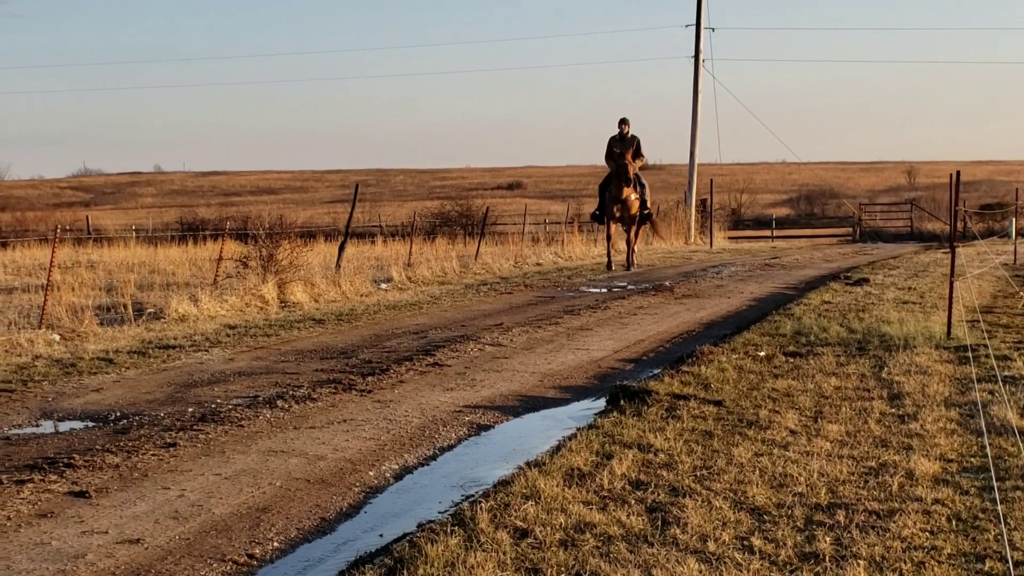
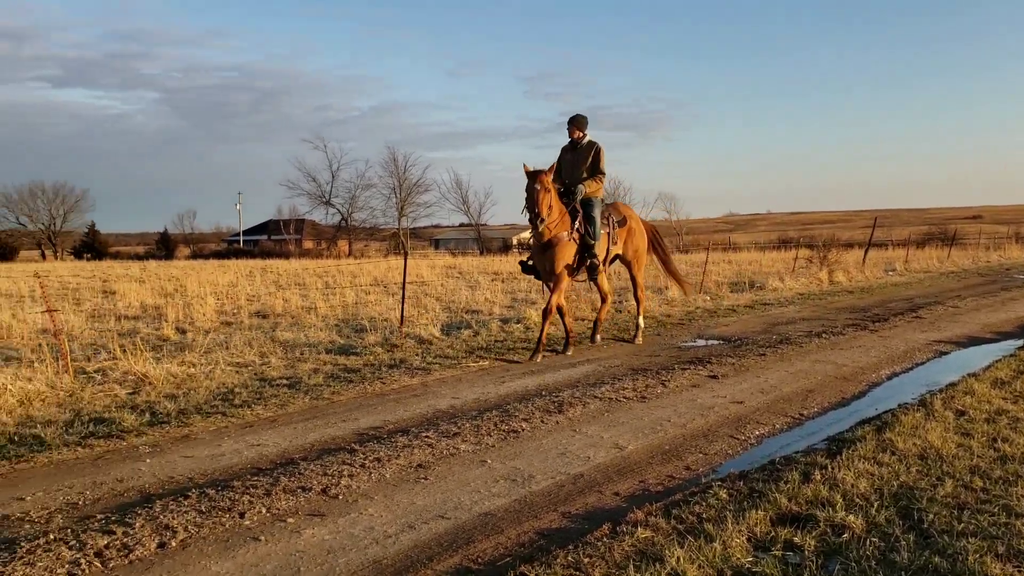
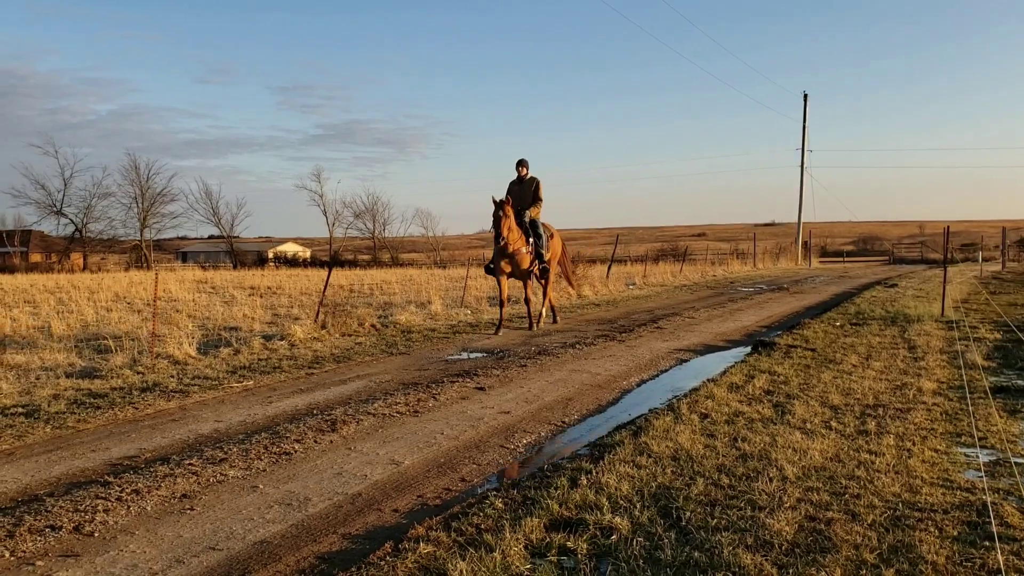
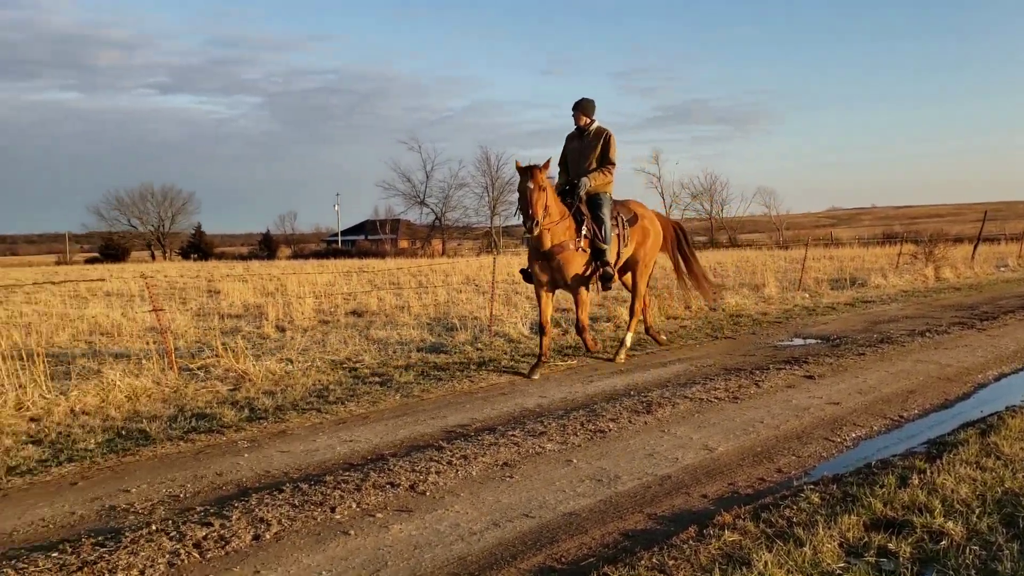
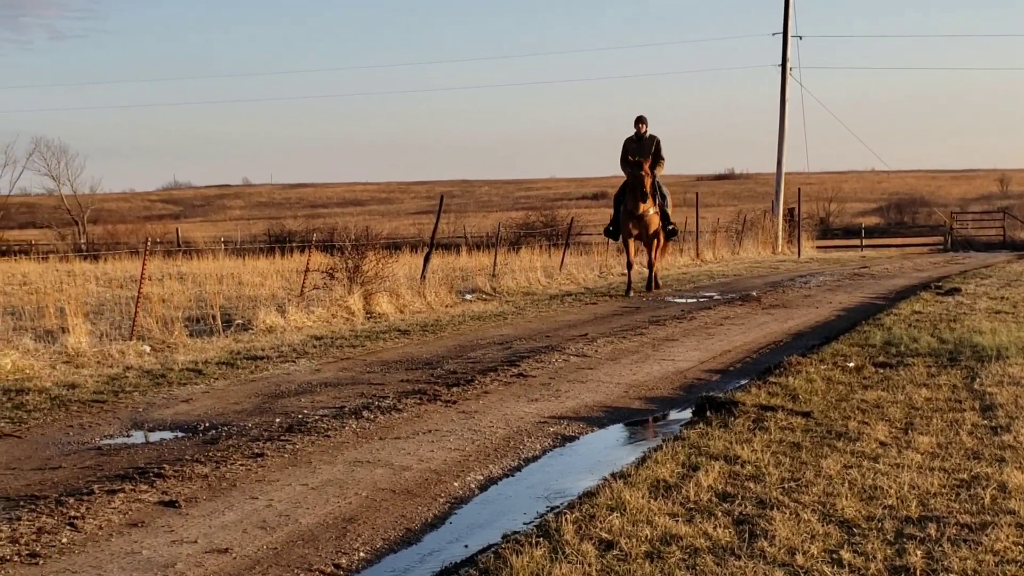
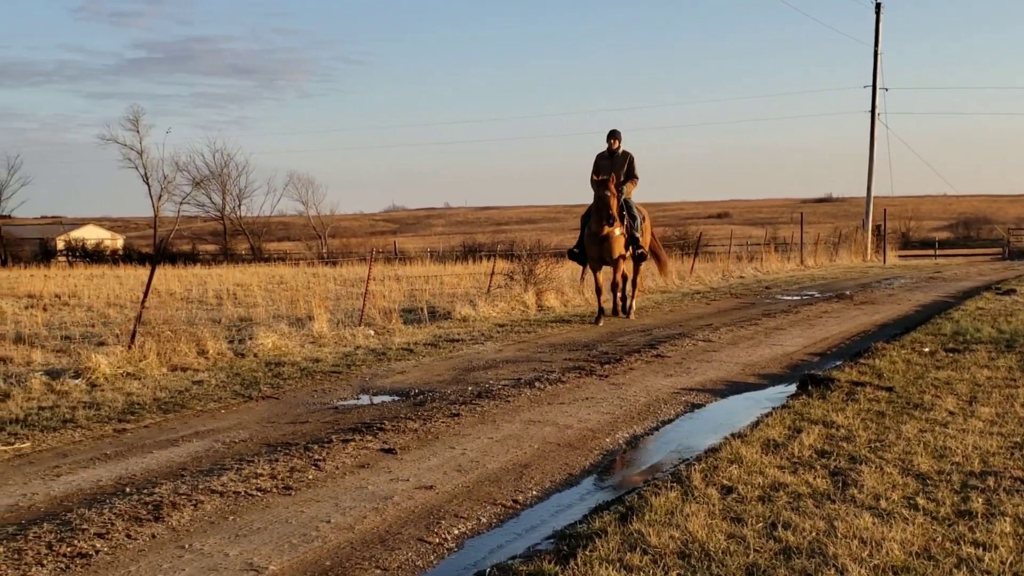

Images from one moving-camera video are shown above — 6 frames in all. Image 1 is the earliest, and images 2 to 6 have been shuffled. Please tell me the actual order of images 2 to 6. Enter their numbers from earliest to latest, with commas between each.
5, 6, 3, 2, 4
